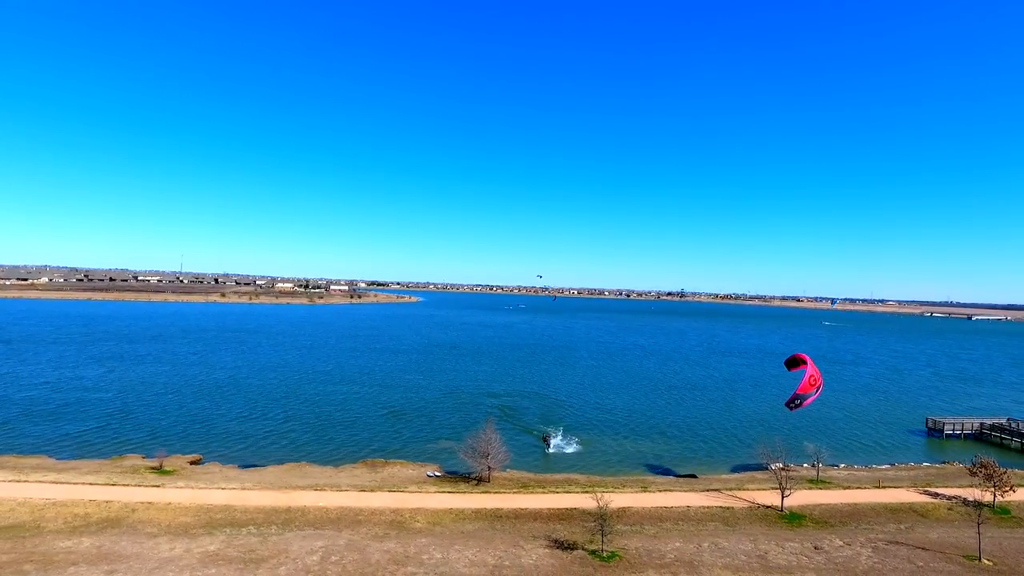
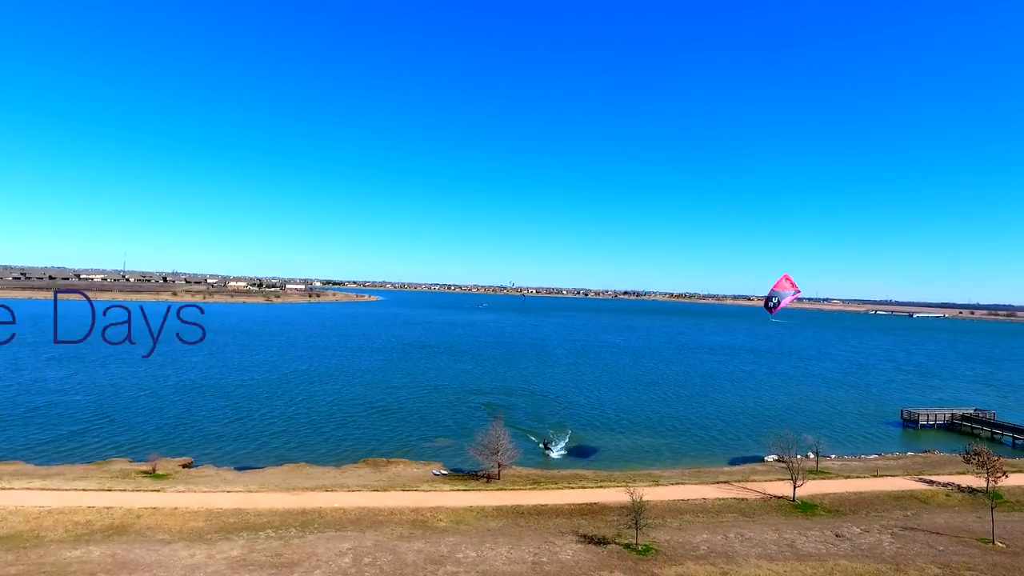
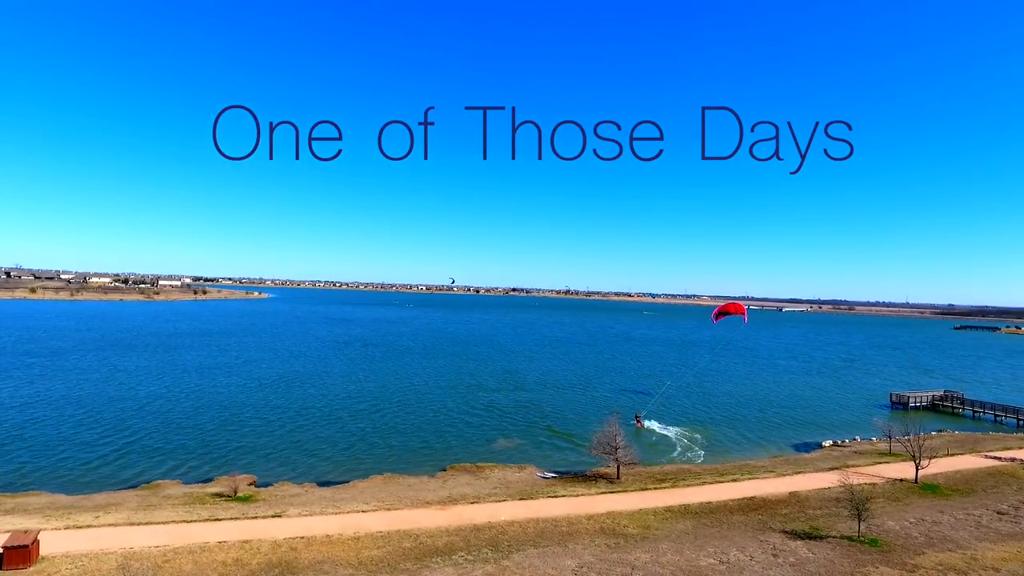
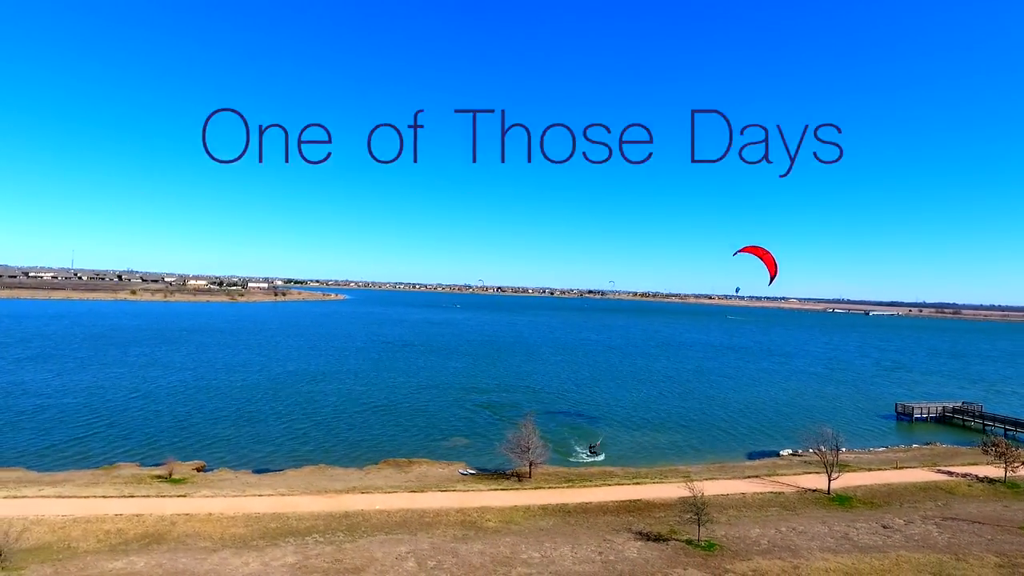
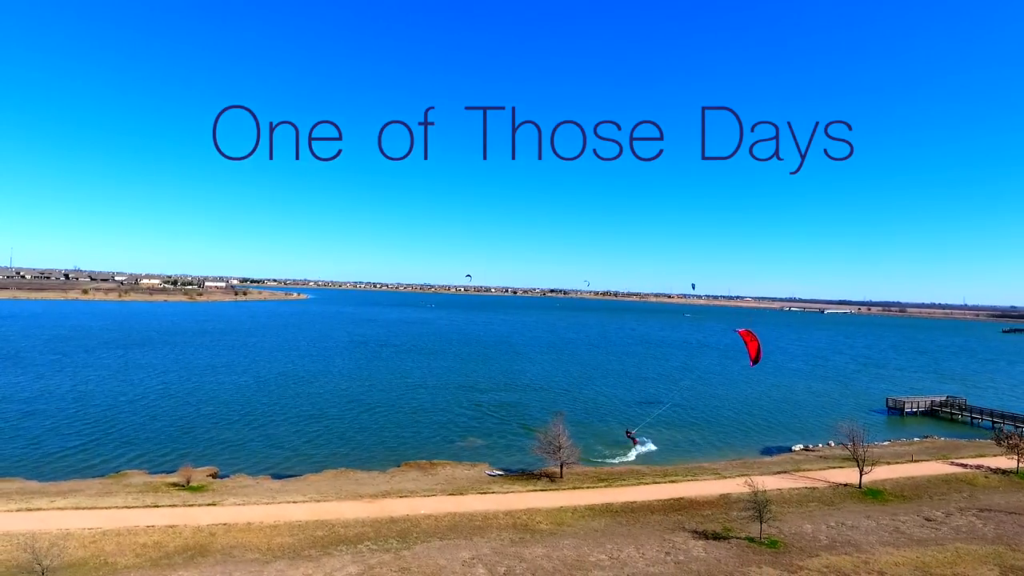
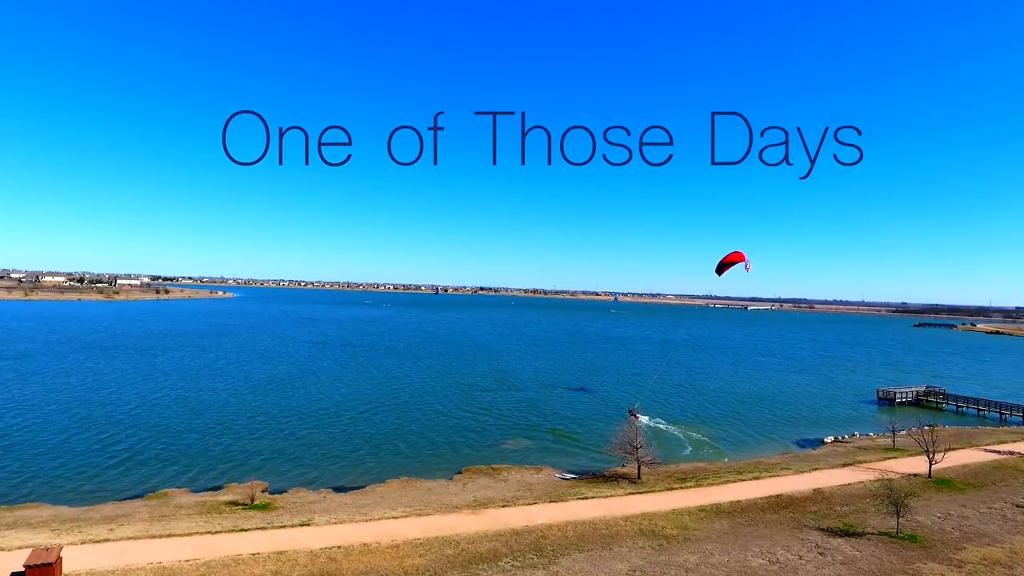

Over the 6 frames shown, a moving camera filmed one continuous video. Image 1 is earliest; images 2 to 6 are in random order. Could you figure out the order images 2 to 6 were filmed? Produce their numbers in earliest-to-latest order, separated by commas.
2, 4, 5, 3, 6
